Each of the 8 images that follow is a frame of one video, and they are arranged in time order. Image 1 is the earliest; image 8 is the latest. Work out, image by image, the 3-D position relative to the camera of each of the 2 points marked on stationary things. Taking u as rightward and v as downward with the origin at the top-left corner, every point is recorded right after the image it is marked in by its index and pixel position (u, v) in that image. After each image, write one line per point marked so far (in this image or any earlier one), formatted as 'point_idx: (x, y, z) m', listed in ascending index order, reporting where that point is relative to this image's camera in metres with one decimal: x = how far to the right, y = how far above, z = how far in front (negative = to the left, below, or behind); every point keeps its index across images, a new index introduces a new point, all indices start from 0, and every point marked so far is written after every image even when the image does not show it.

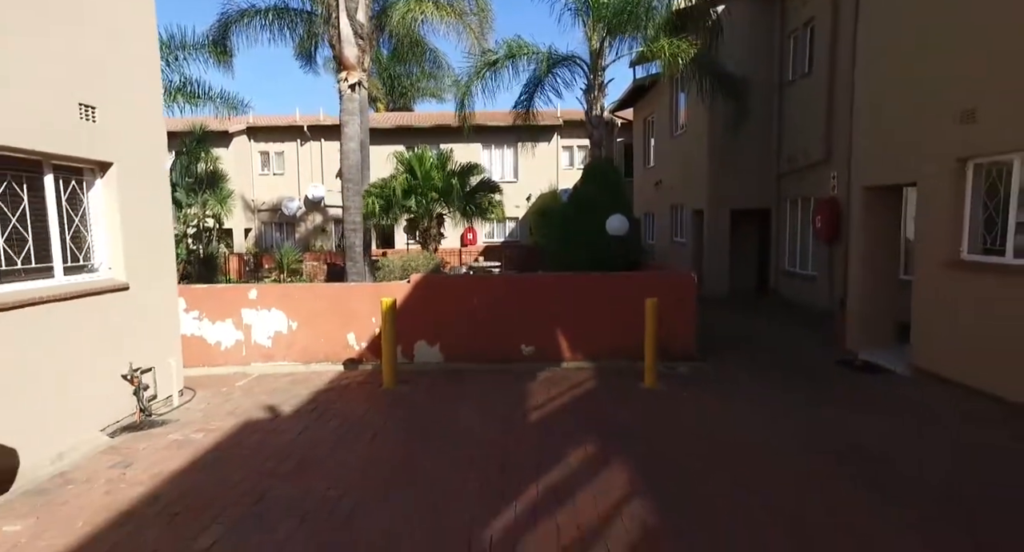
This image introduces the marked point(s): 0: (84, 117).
0: (-3.9, +1.5, +5.3) m
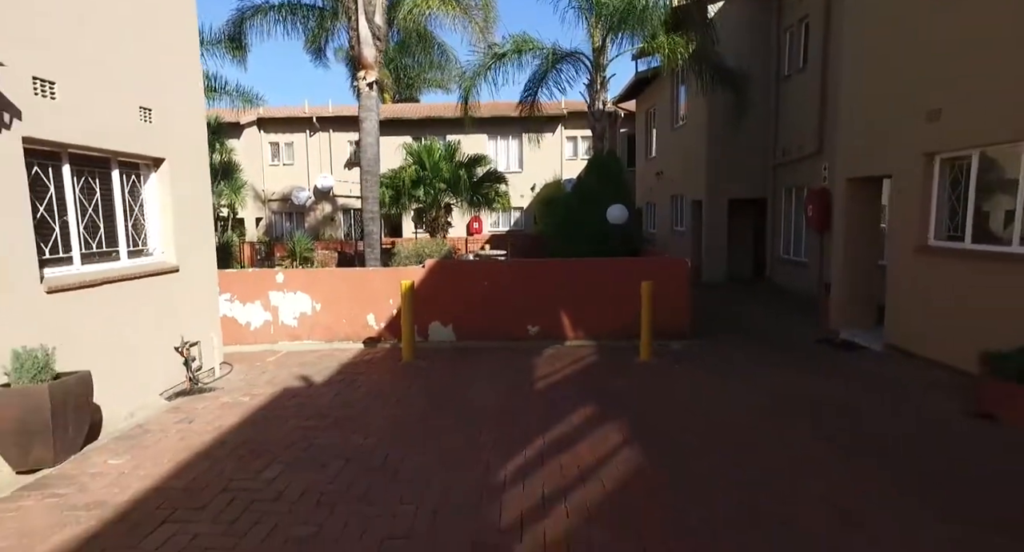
0: (-3.8, +1.6, +6.0) m
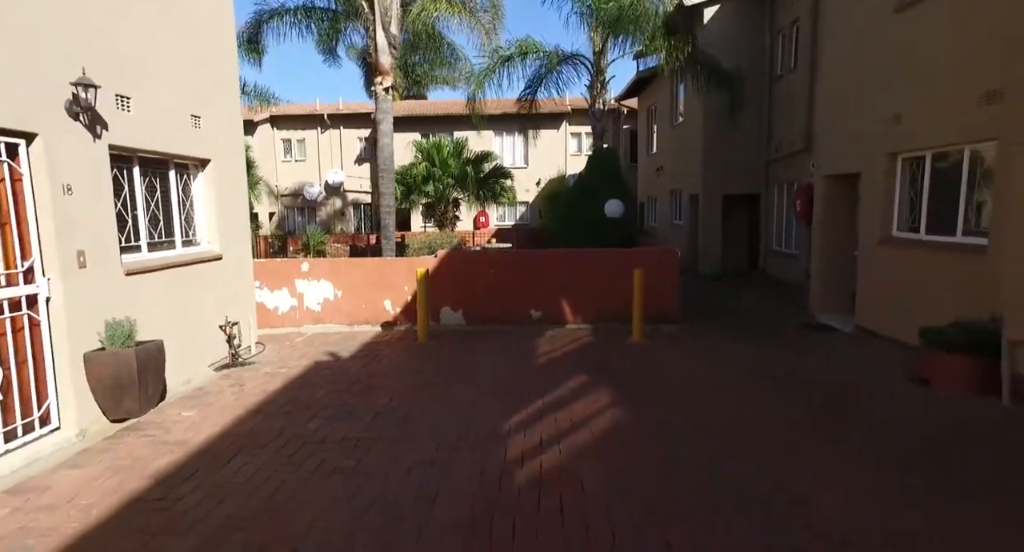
0: (-3.7, +1.8, +7.0) m
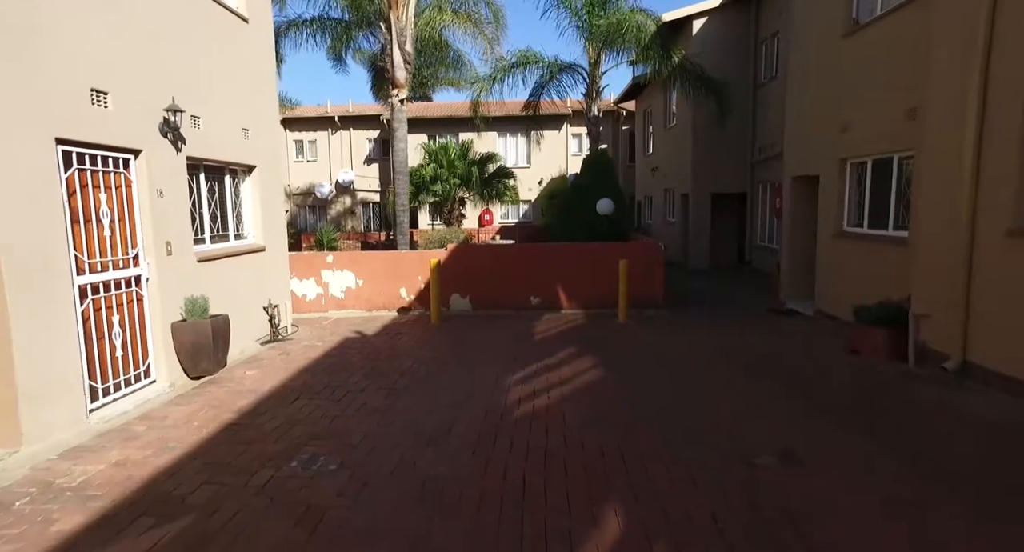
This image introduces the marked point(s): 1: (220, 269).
0: (-3.7, +2.0, +8.3) m
1: (-3.7, +0.1, +7.4) m
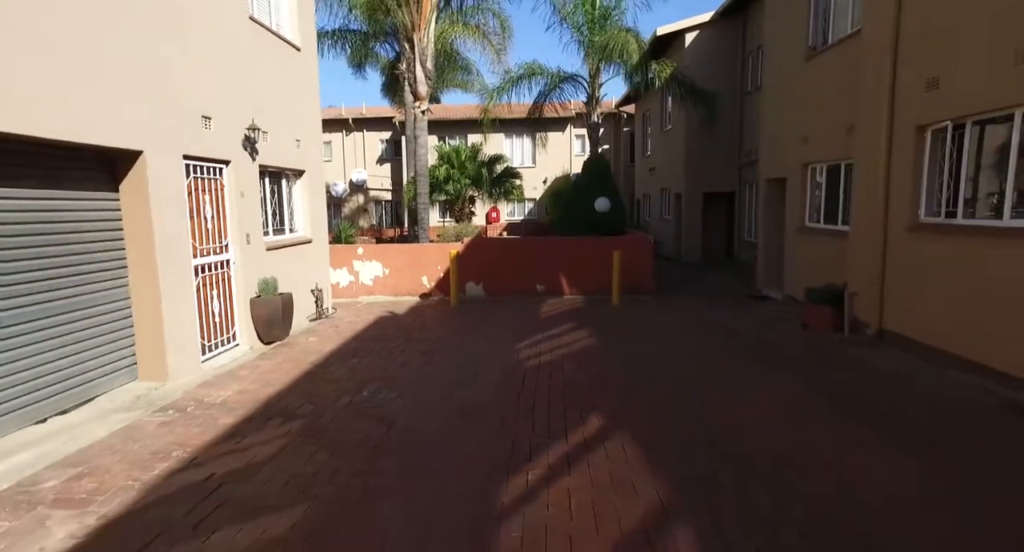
0: (-3.6, +2.2, +9.9) m
1: (-3.5, +0.3, +9.1) m
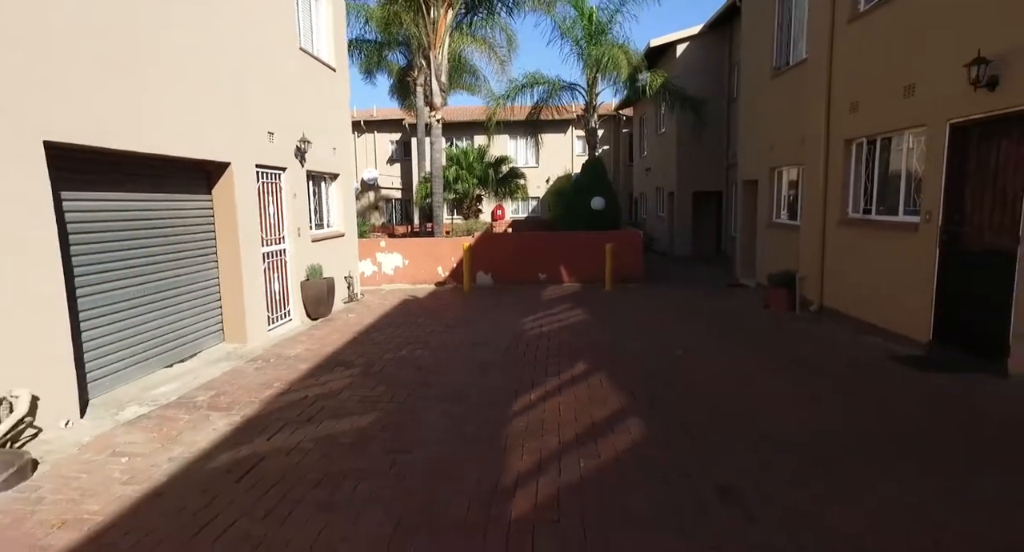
0: (-3.5, +2.4, +11.5) m
1: (-3.4, +0.5, +10.7) m
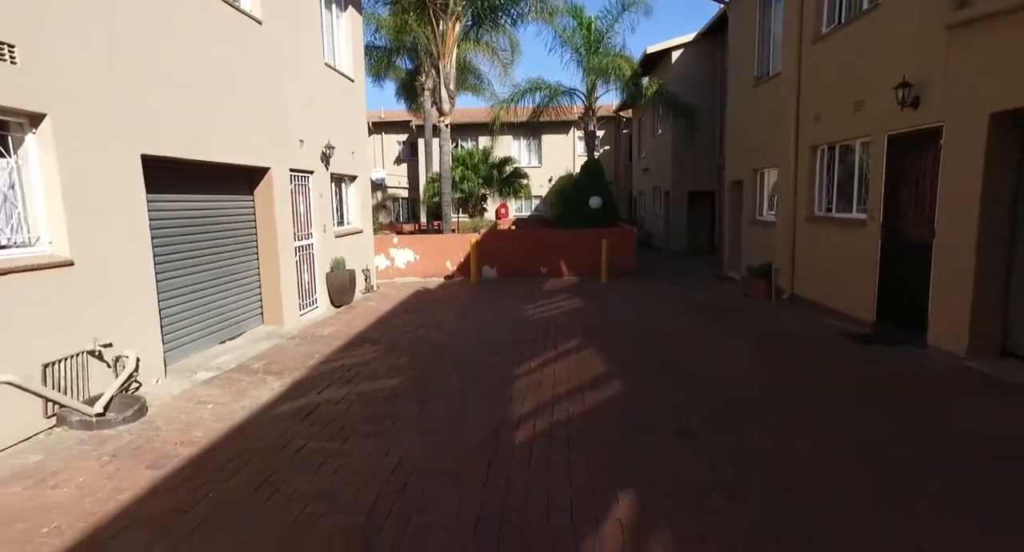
0: (-3.4, +2.5, +12.6) m
1: (-3.4, +0.7, +11.8) m
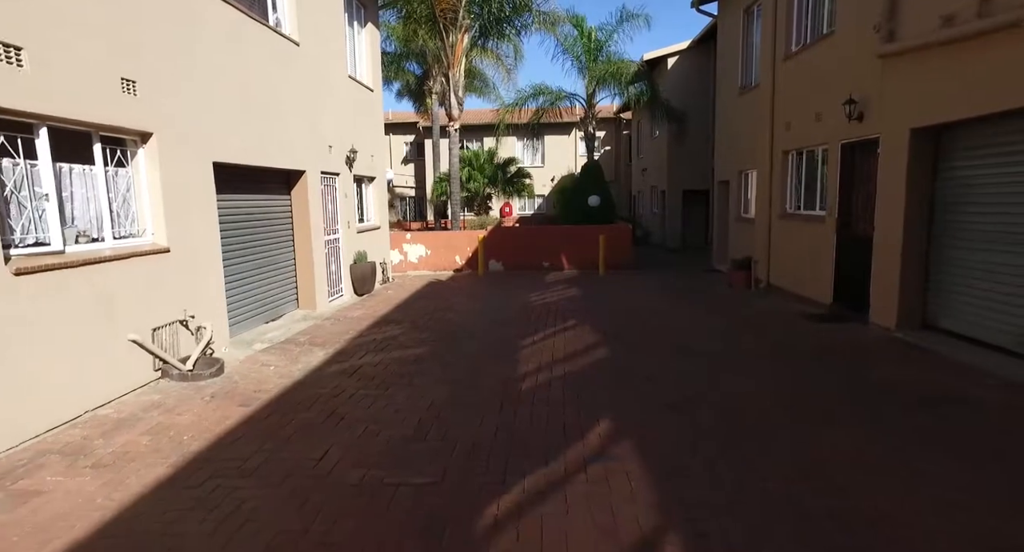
0: (-3.3, +2.7, +13.8) m
1: (-3.3, +0.8, +13.0) m
